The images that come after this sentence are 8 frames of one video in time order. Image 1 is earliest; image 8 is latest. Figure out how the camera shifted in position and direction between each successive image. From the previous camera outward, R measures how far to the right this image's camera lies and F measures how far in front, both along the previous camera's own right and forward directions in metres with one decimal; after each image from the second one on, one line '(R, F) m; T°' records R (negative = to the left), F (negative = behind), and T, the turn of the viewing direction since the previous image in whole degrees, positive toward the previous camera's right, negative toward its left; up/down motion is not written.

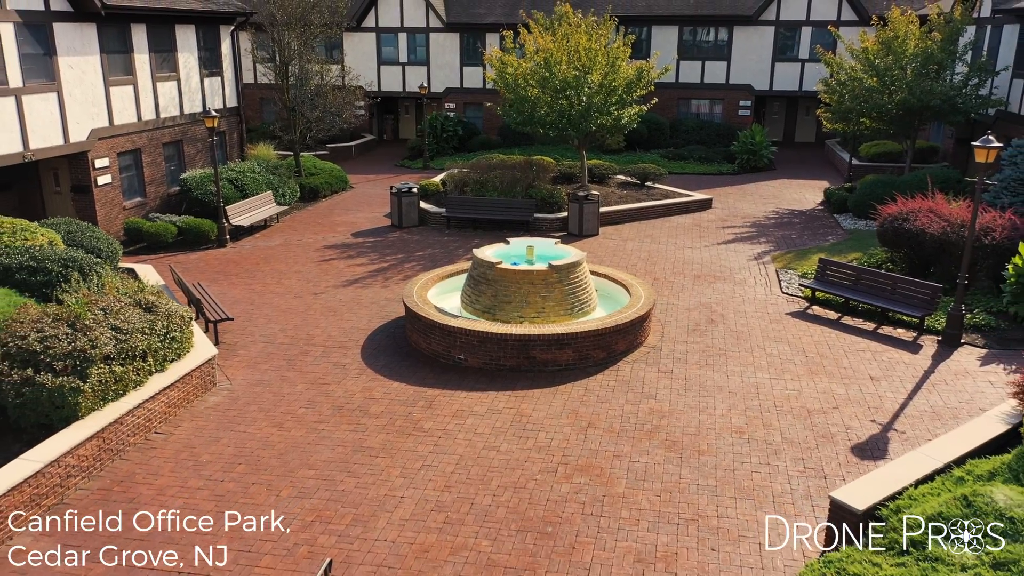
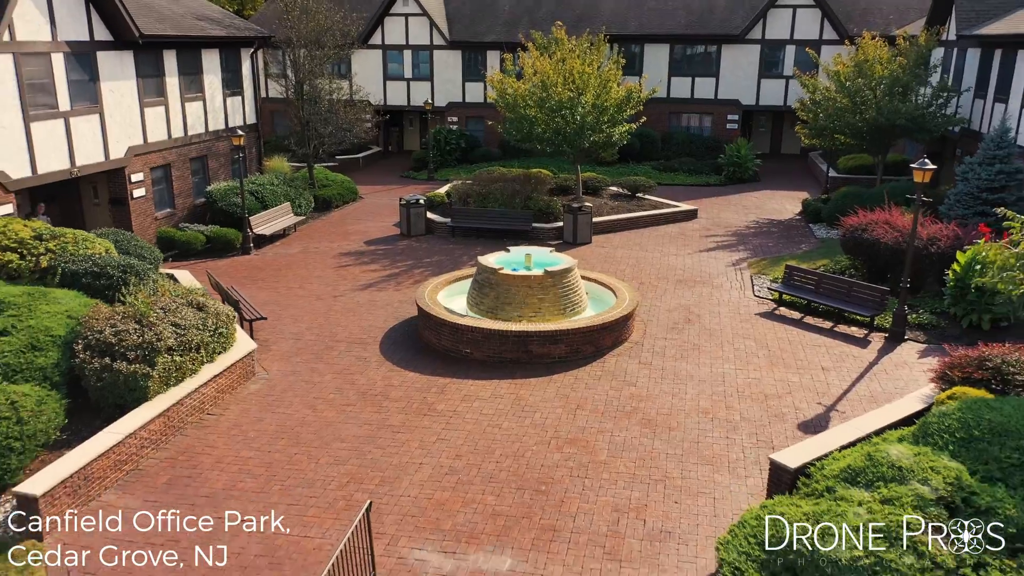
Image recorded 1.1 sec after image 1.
(0.0, -1.5) m; 0°
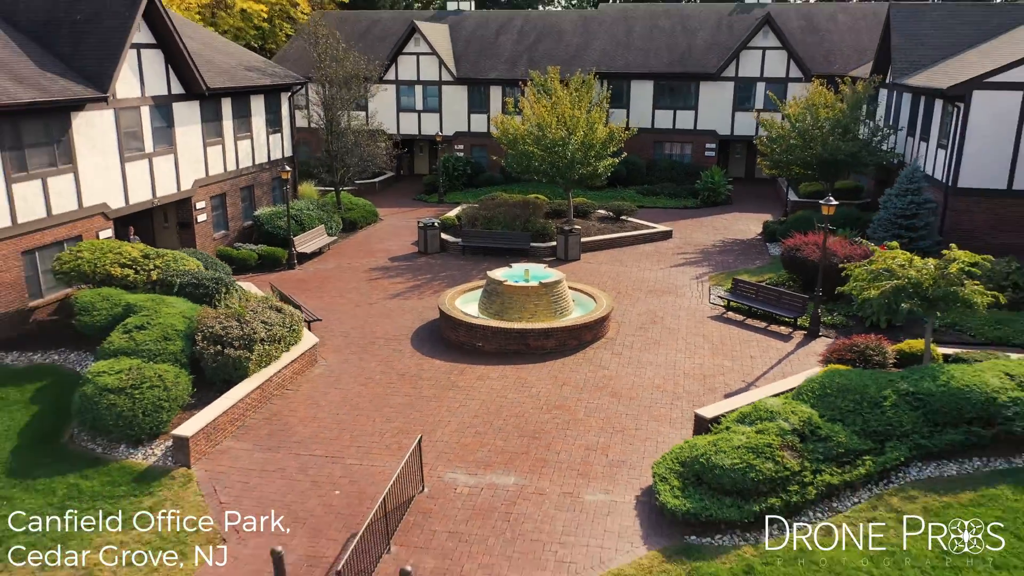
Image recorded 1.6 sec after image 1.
(0.0, -3.4) m; 0°
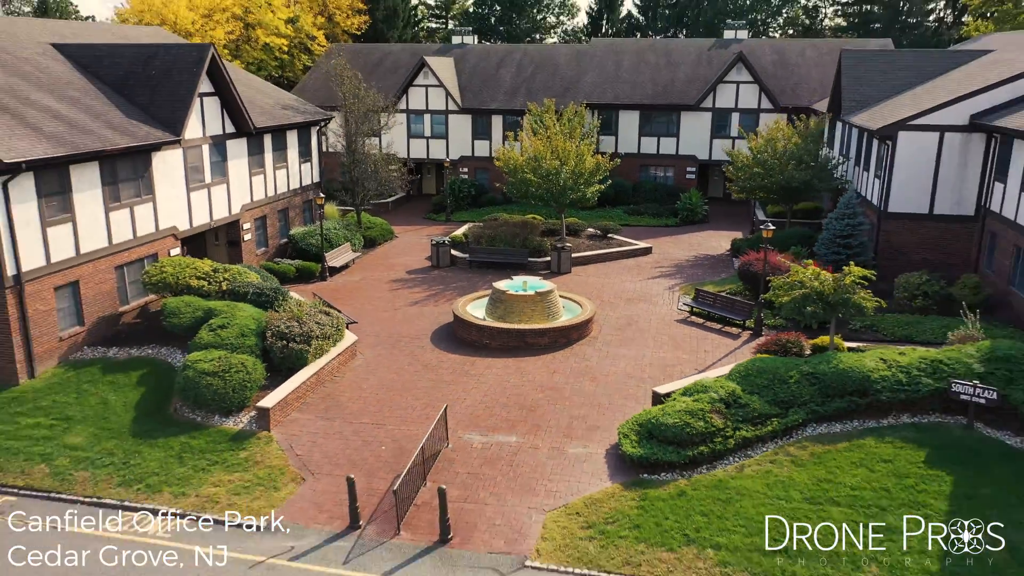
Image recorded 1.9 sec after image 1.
(-0.1, -3.6) m; 0°
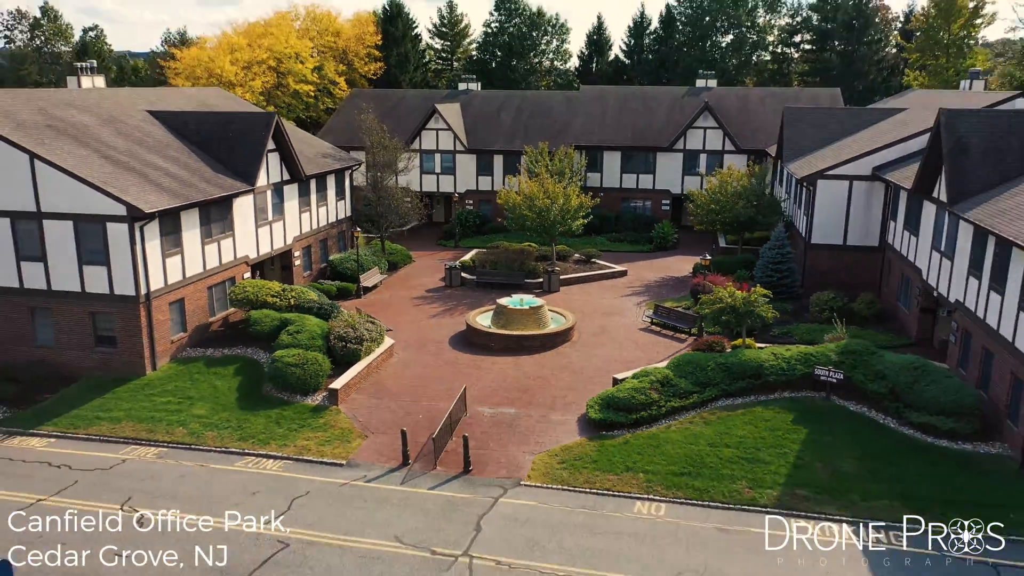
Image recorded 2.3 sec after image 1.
(0.0, -5.7) m; 0°
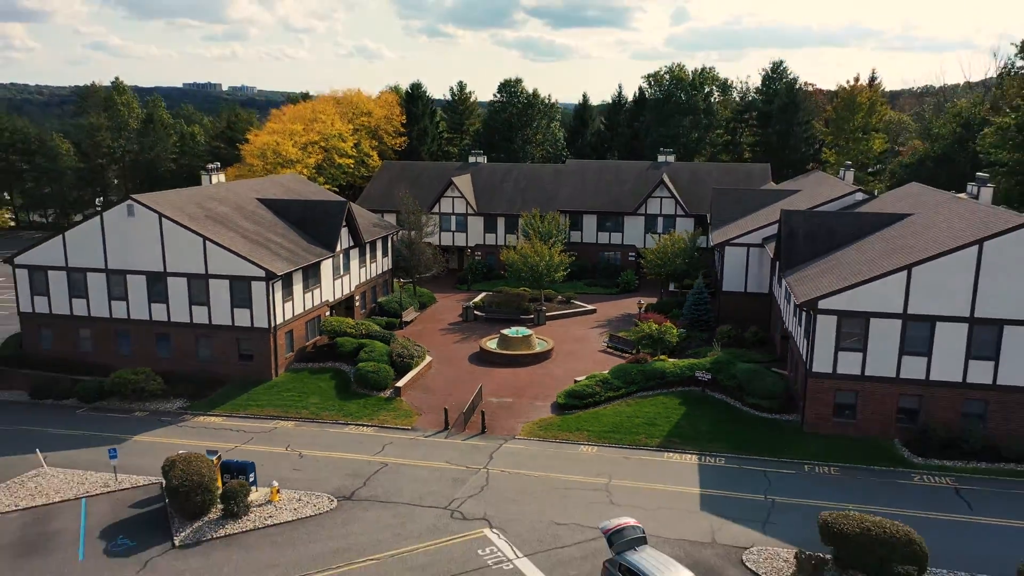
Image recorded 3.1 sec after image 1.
(+0.1, -11.9) m; 0°
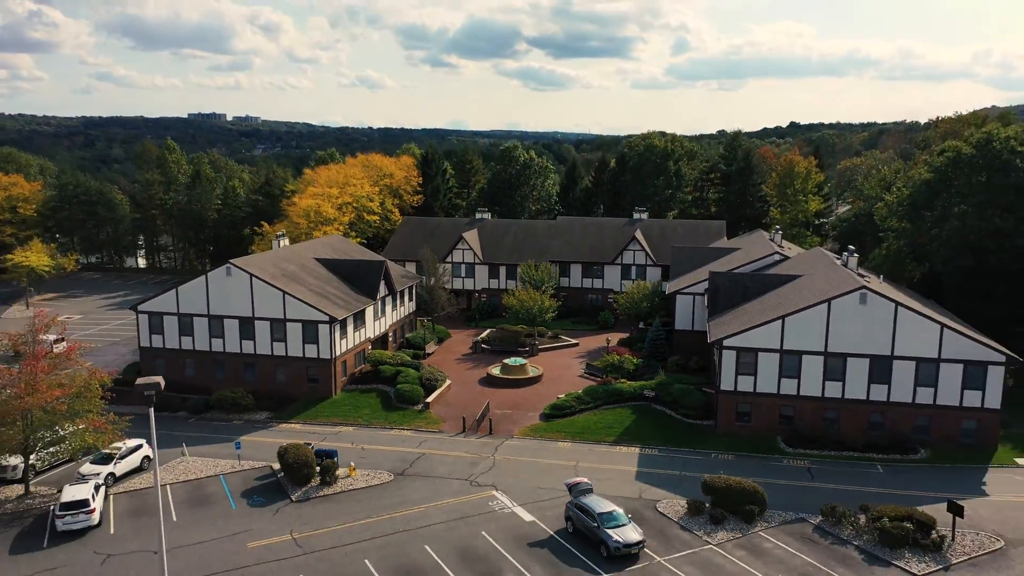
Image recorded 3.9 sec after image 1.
(+0.1, -11.6) m; 0°
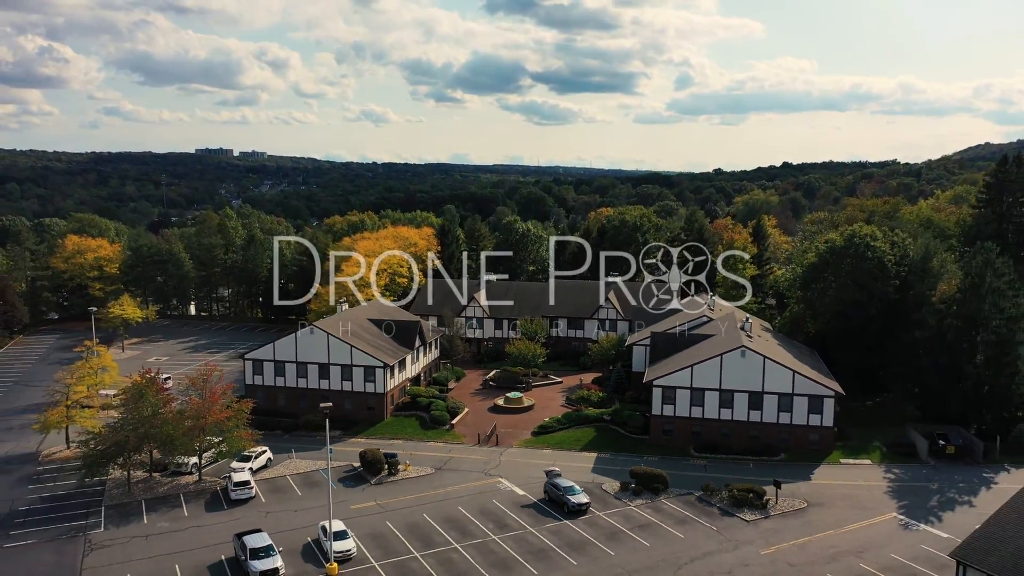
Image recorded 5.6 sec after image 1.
(+0.3, -18.8) m; 0°
